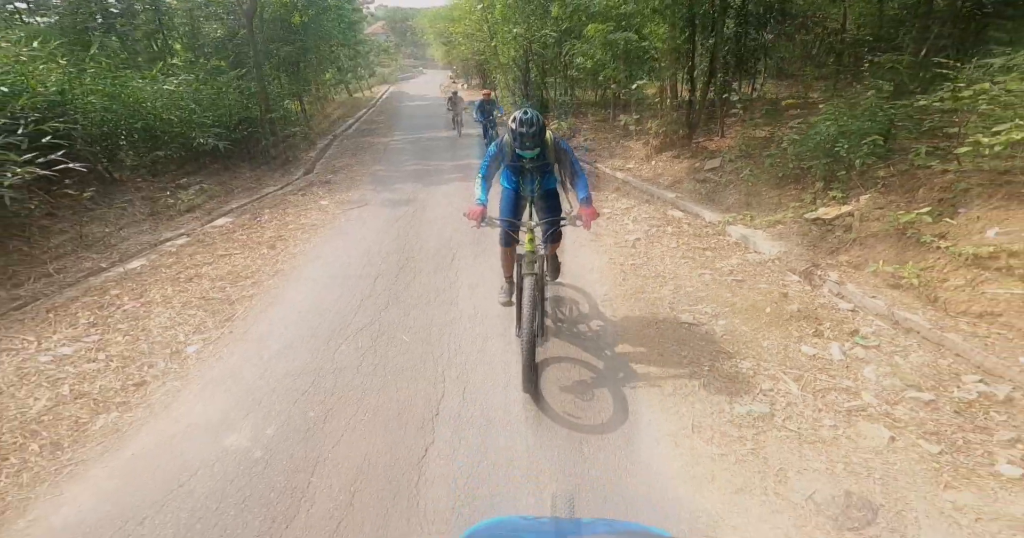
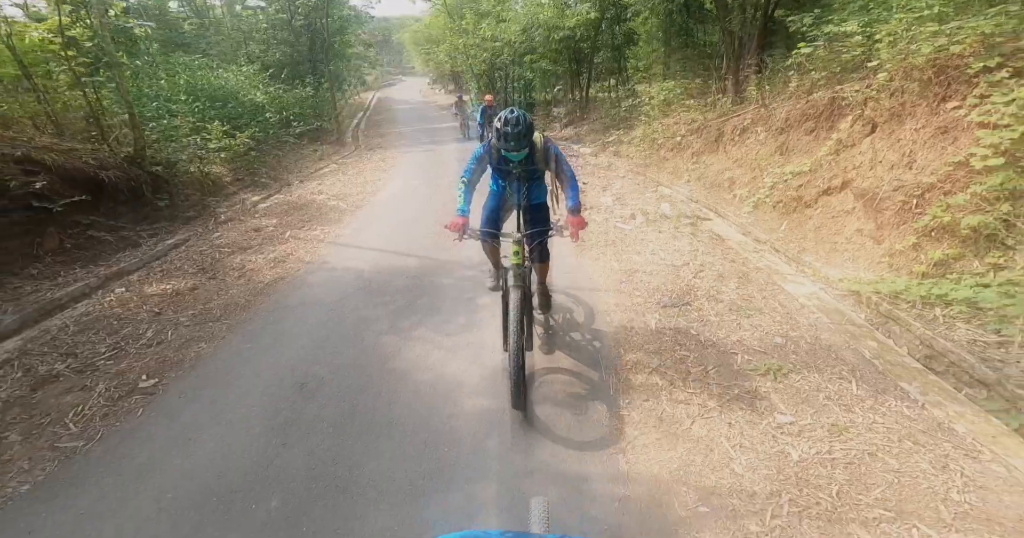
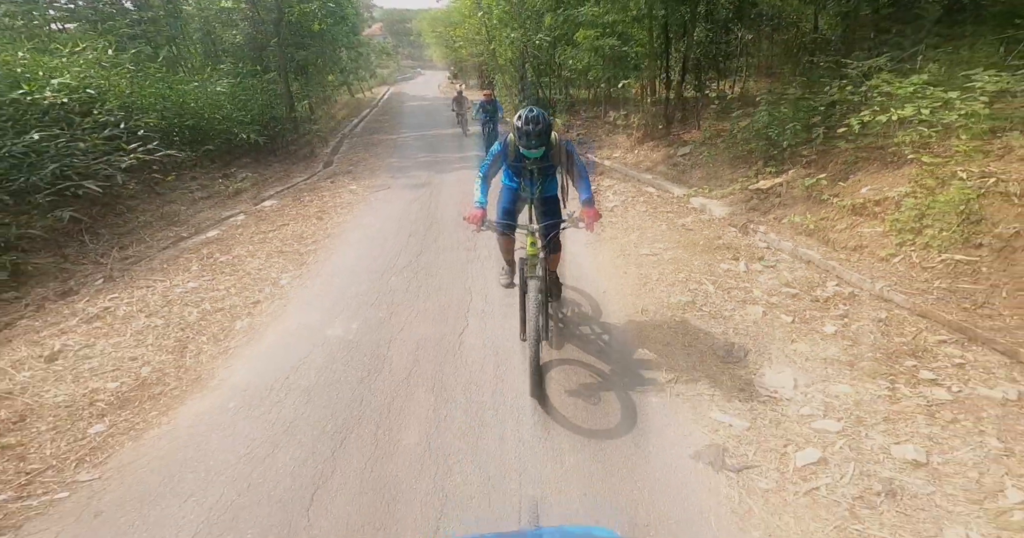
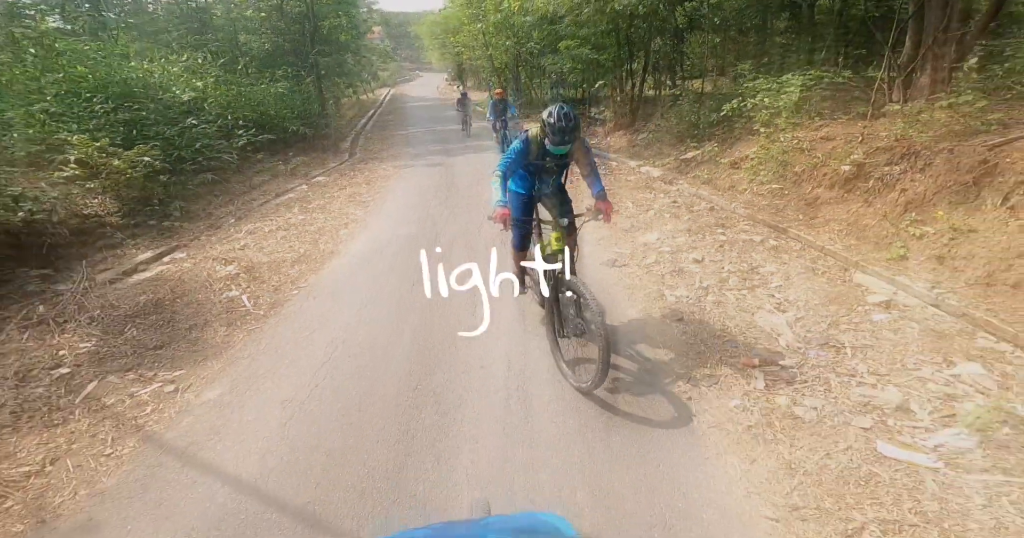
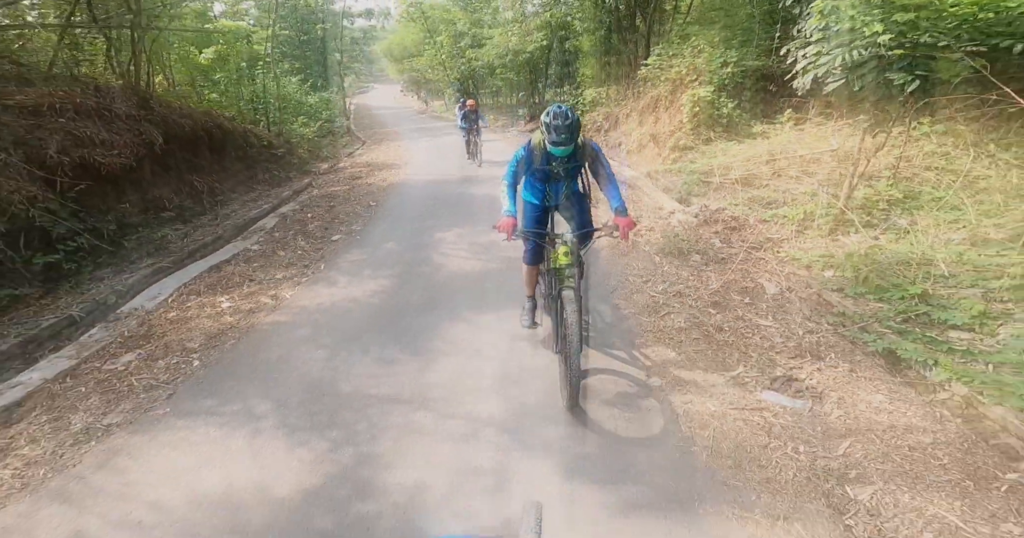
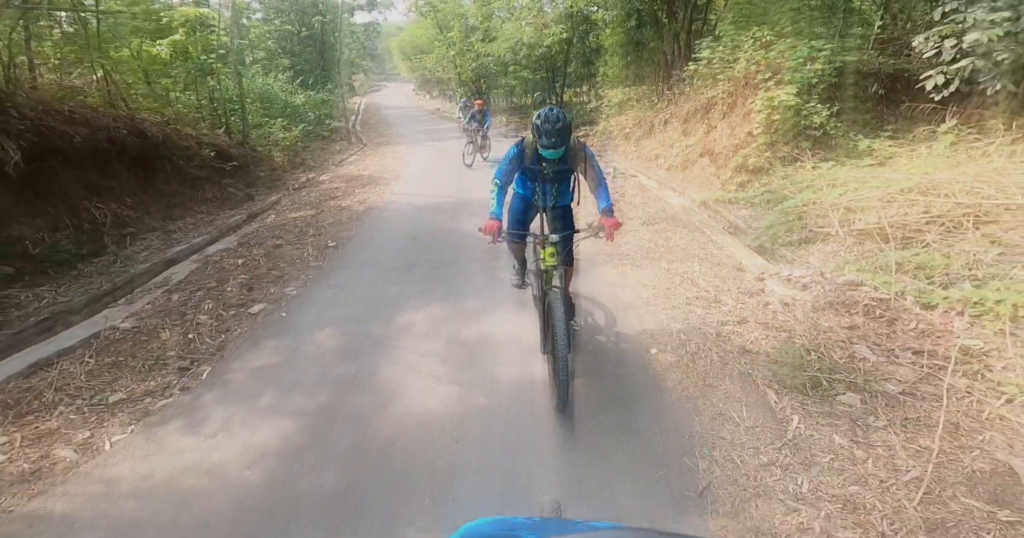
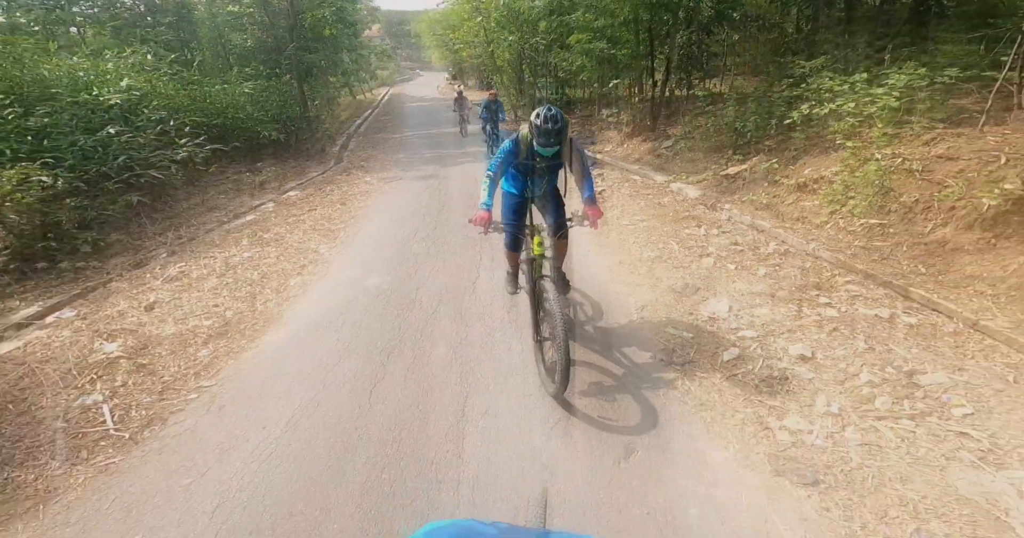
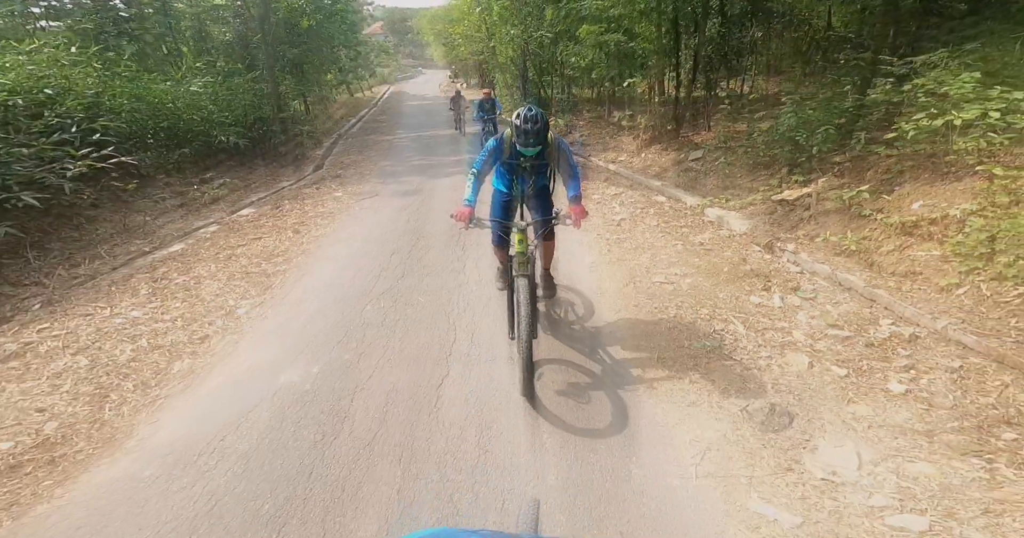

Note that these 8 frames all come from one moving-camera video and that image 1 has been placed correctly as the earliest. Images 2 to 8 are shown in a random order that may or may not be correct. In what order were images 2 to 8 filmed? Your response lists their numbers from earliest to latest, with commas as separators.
8, 3, 7, 4, 2, 6, 5
